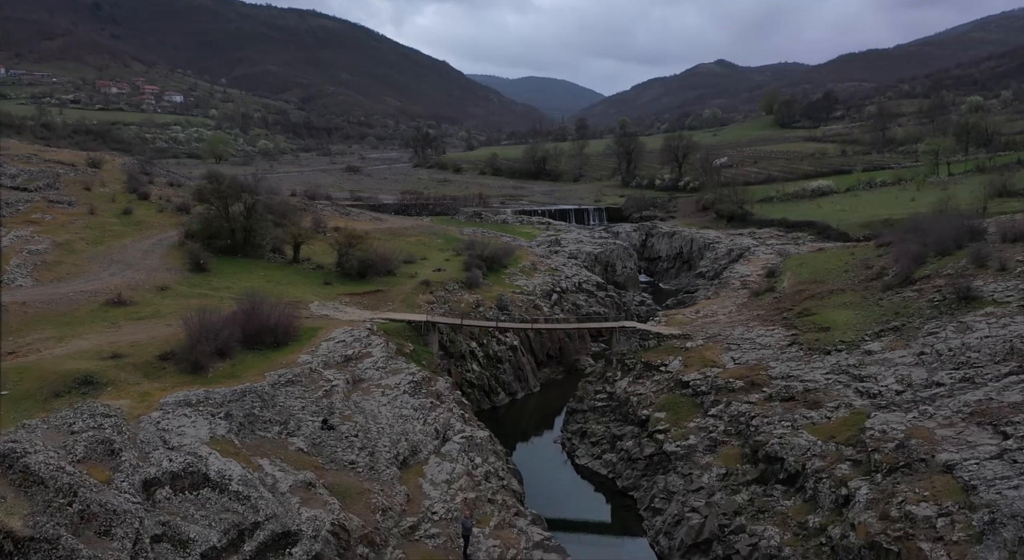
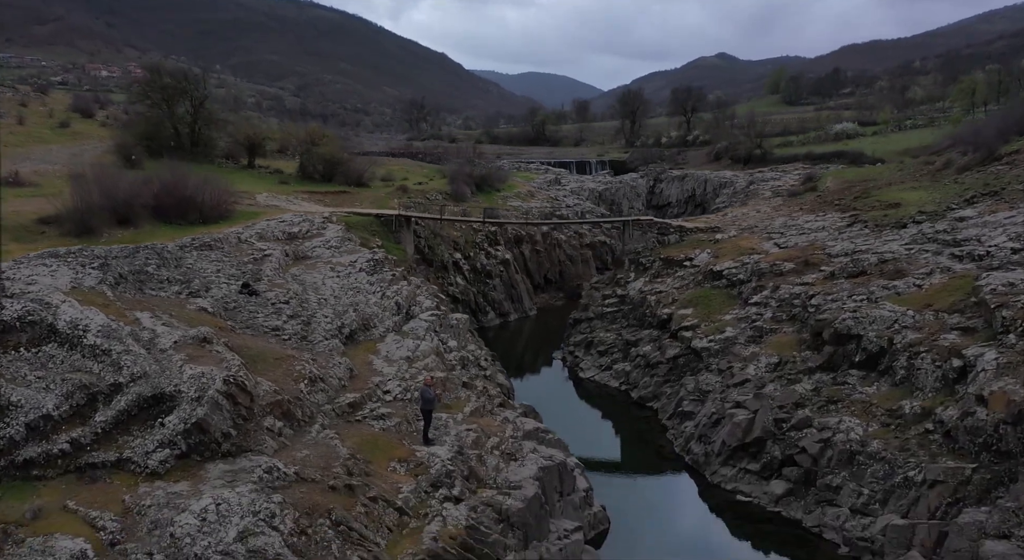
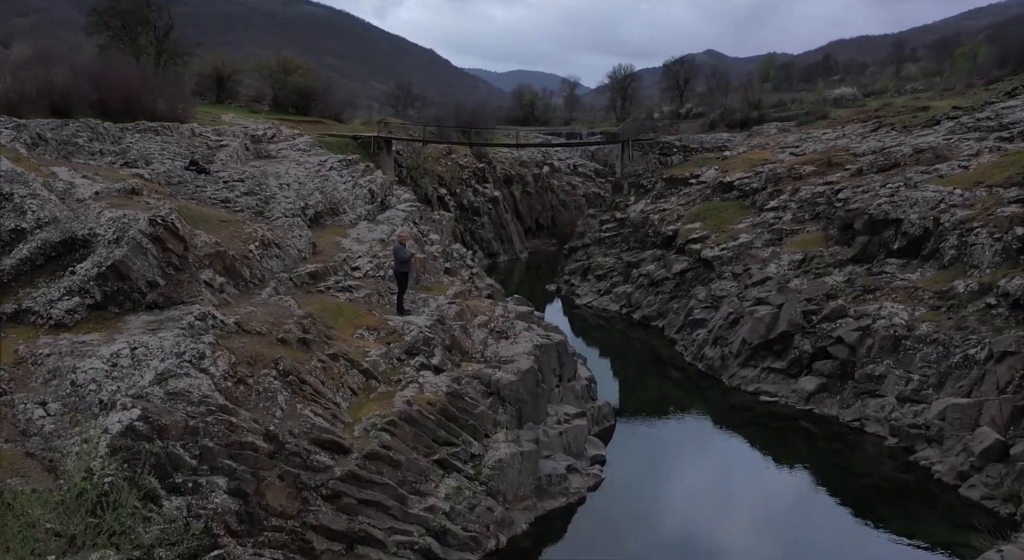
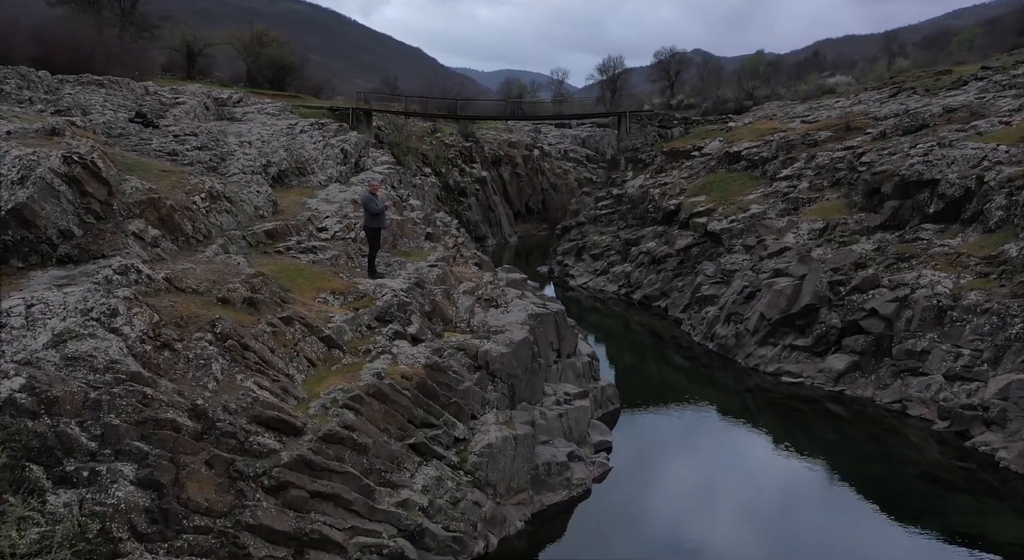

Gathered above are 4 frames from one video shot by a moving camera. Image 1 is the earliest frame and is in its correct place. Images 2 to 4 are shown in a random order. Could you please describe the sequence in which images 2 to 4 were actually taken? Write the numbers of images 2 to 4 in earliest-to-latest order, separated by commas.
2, 3, 4
